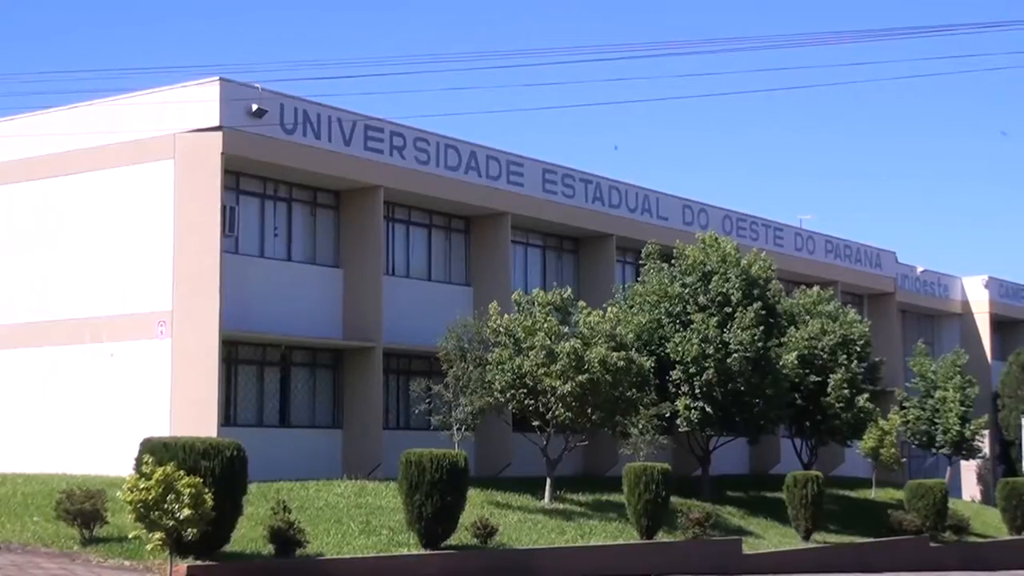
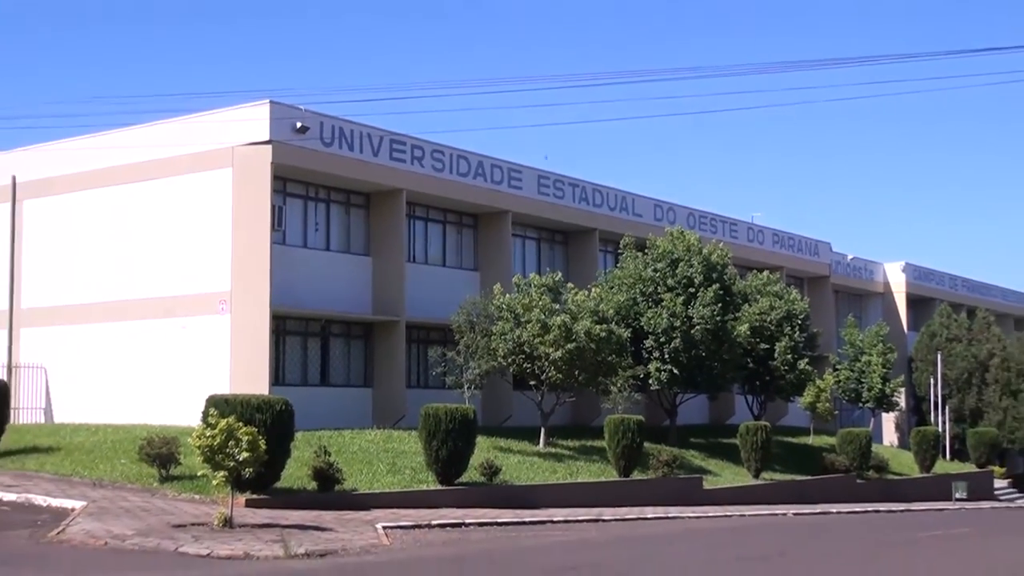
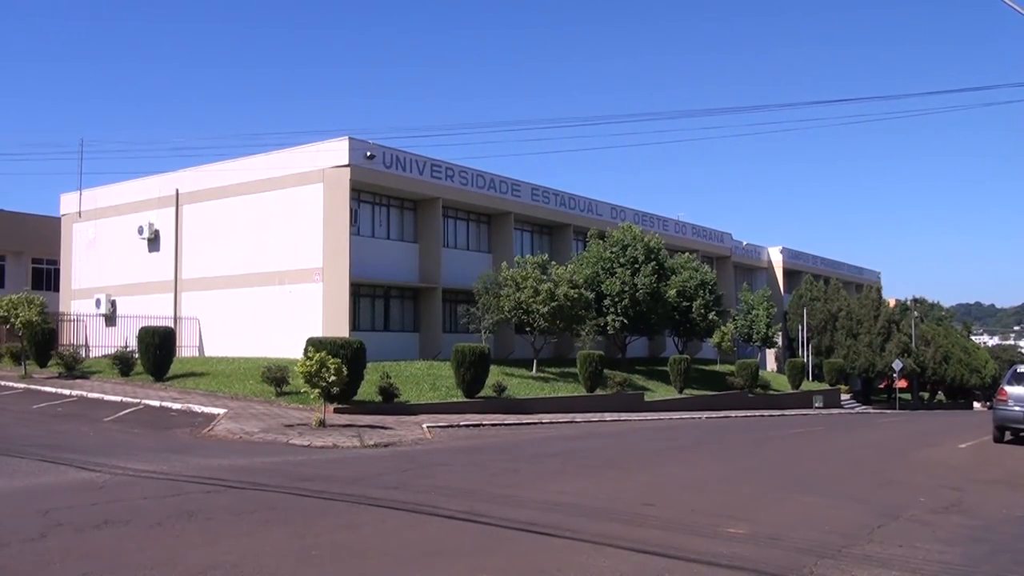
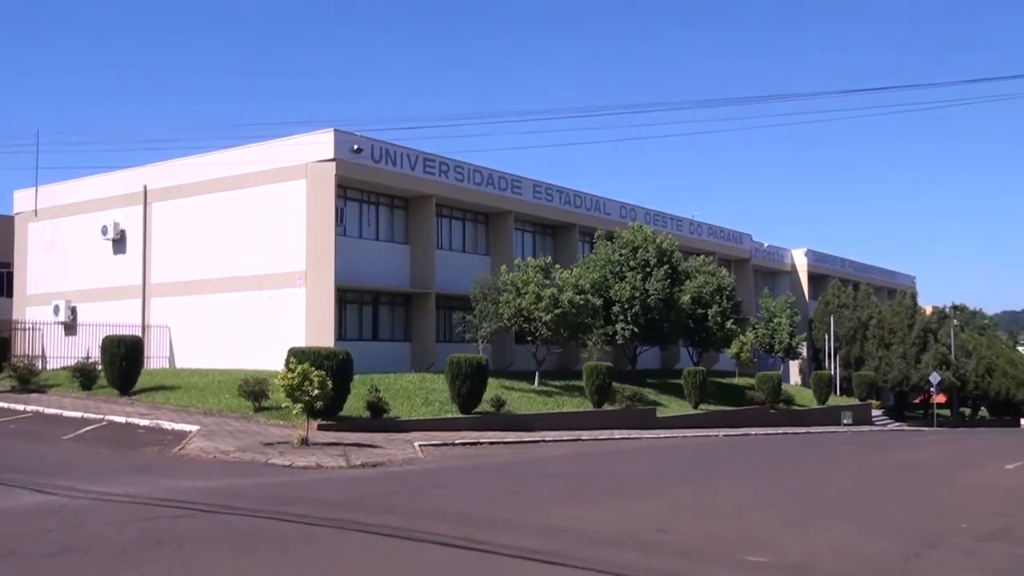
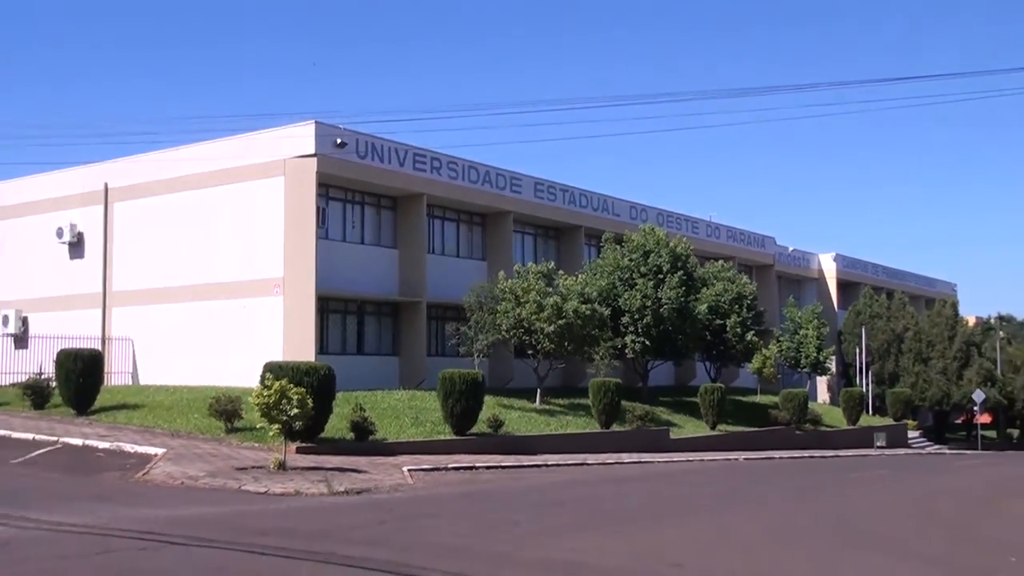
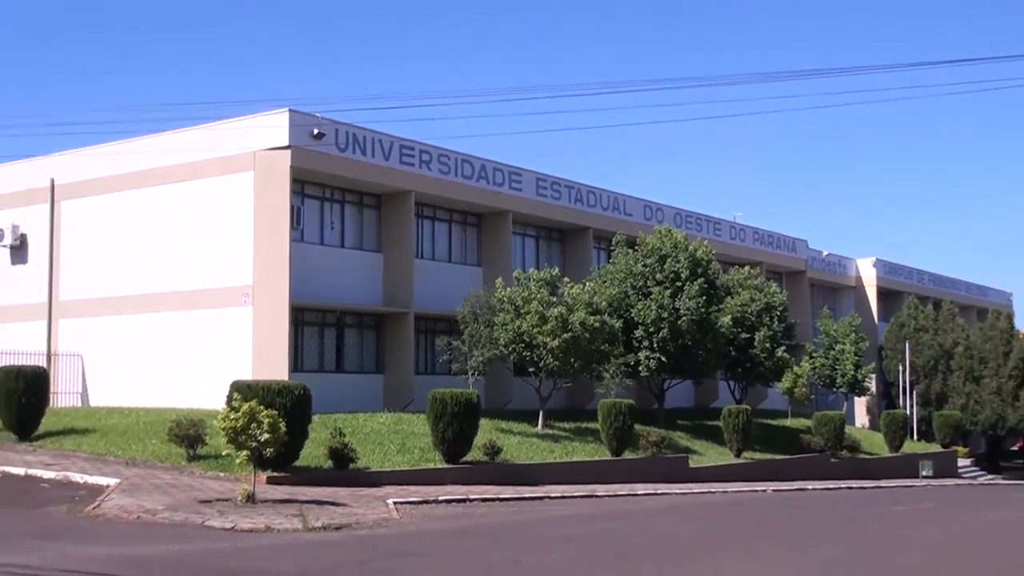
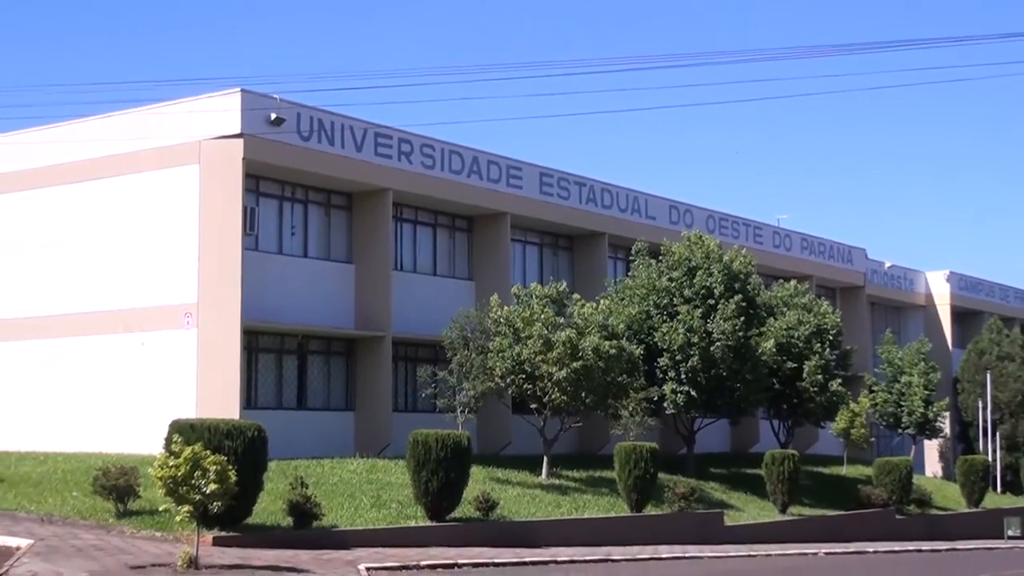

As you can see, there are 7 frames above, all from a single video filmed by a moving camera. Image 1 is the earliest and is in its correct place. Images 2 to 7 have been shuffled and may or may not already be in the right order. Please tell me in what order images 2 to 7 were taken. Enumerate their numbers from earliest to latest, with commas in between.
7, 2, 6, 5, 4, 3
